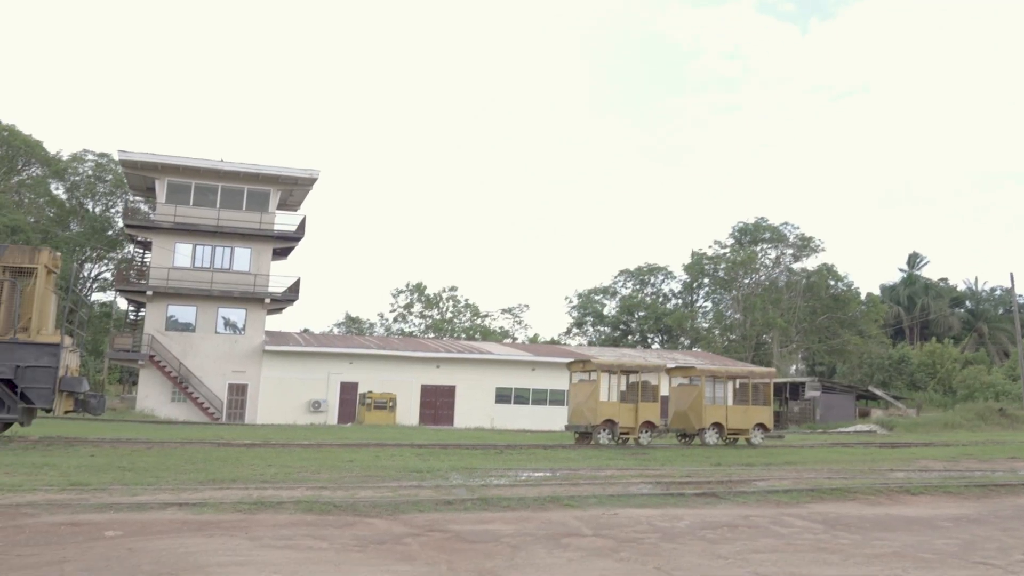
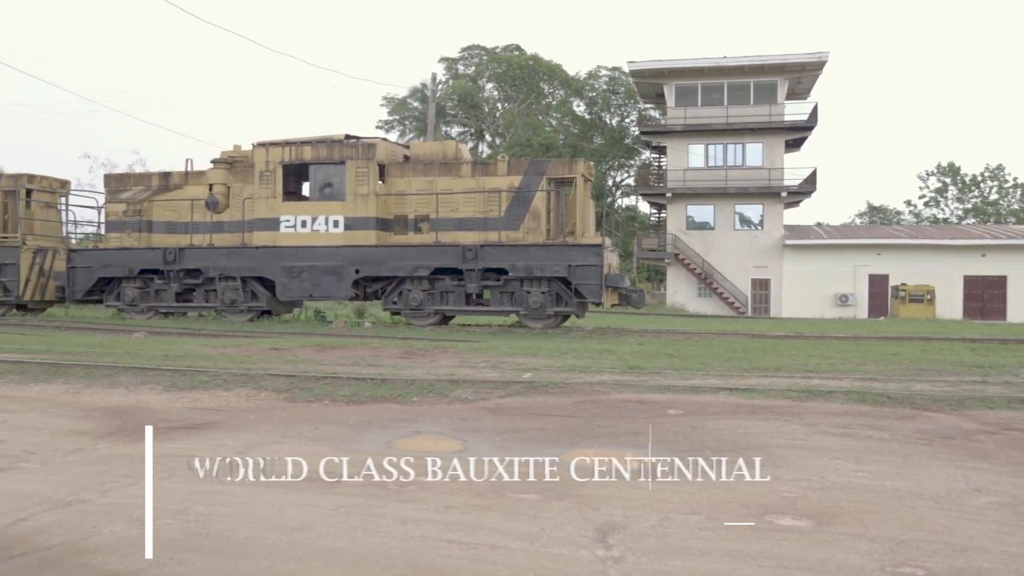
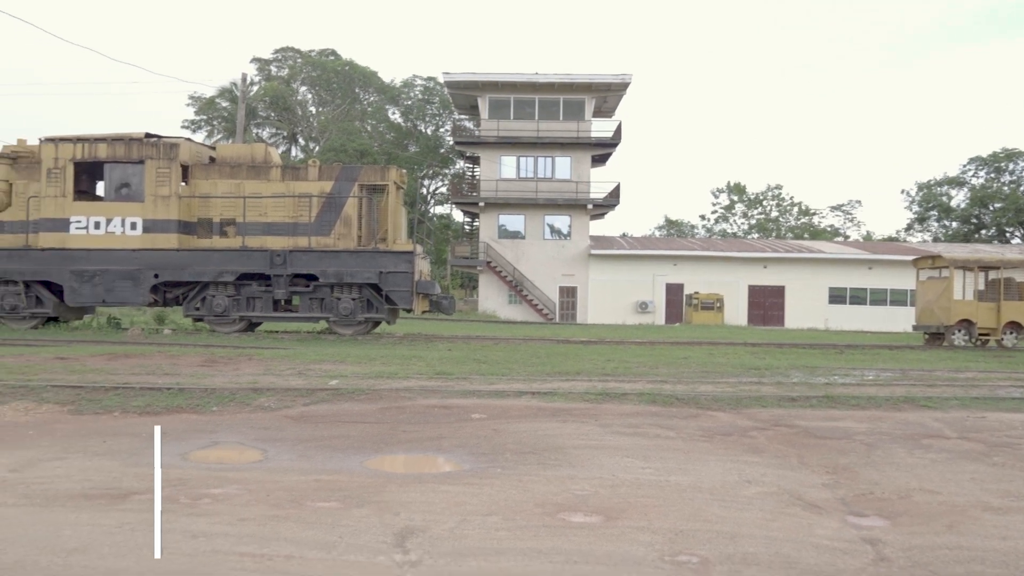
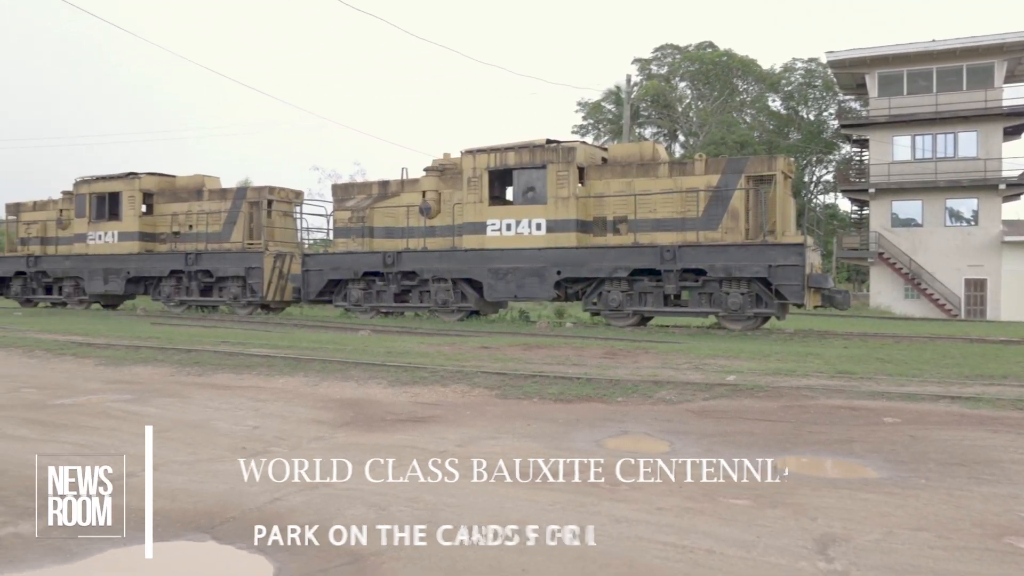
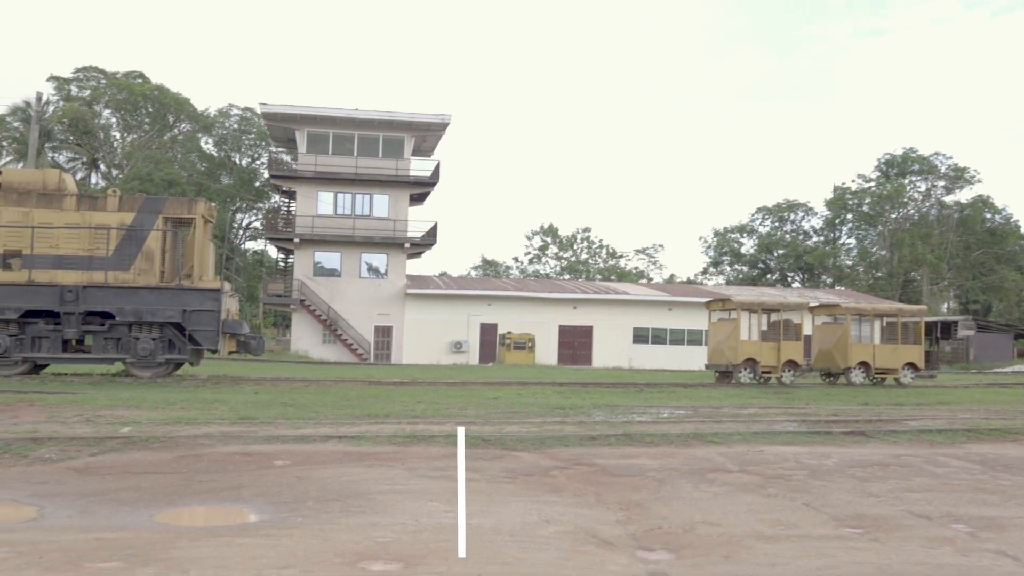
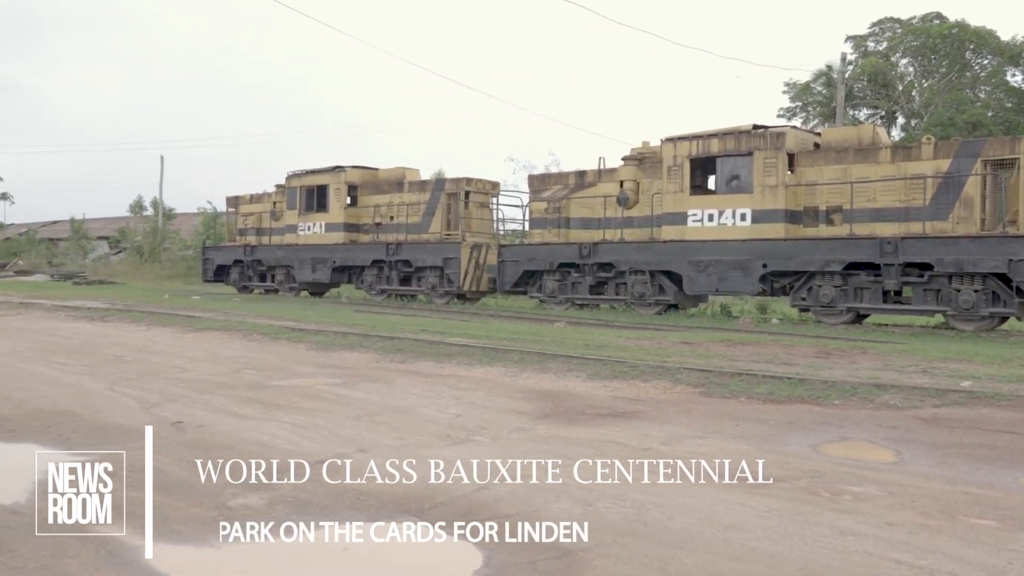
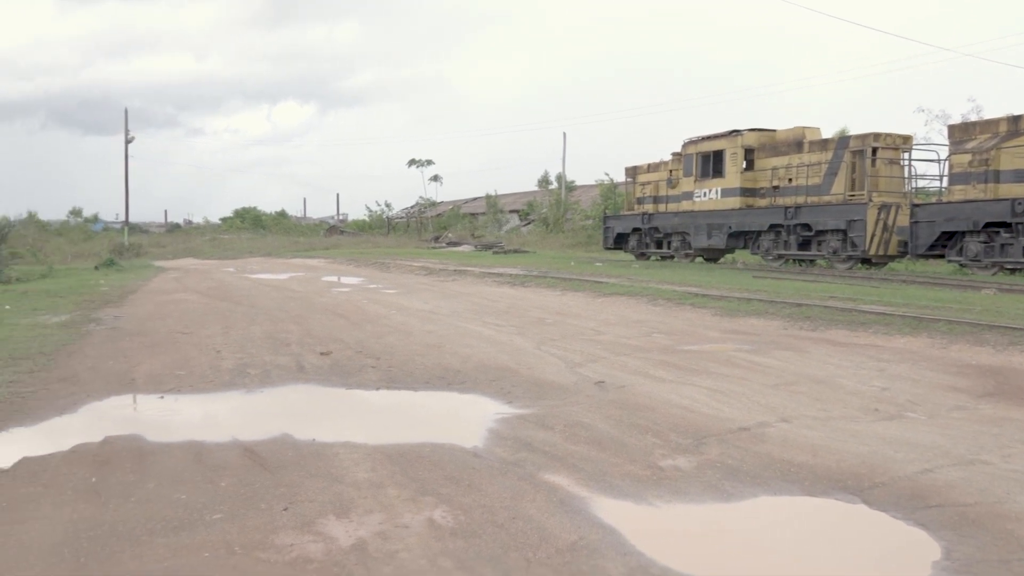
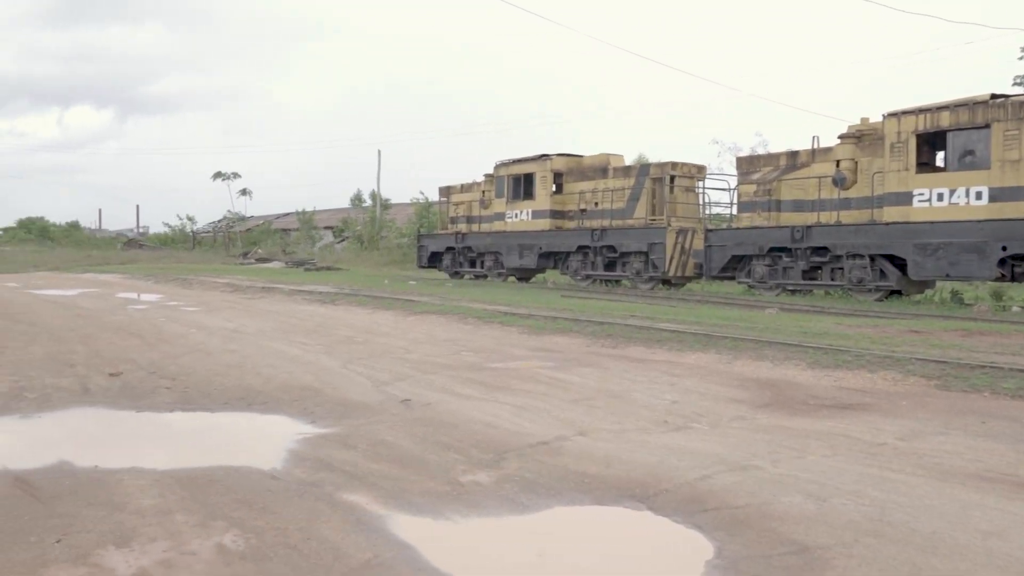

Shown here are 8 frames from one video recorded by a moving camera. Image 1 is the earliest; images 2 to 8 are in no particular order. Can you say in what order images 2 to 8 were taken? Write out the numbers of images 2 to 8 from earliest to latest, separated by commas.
5, 3, 2, 4, 6, 8, 7
